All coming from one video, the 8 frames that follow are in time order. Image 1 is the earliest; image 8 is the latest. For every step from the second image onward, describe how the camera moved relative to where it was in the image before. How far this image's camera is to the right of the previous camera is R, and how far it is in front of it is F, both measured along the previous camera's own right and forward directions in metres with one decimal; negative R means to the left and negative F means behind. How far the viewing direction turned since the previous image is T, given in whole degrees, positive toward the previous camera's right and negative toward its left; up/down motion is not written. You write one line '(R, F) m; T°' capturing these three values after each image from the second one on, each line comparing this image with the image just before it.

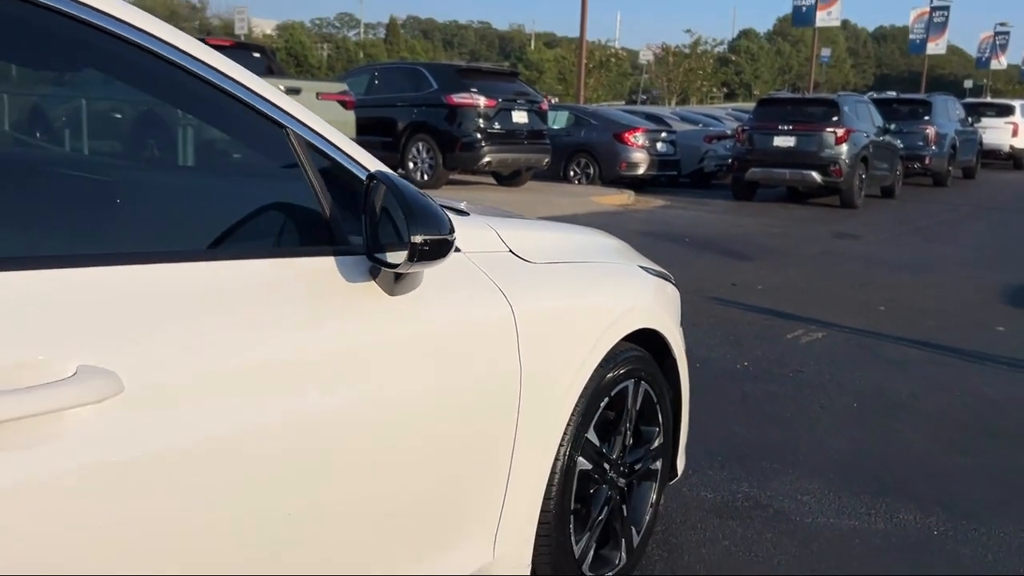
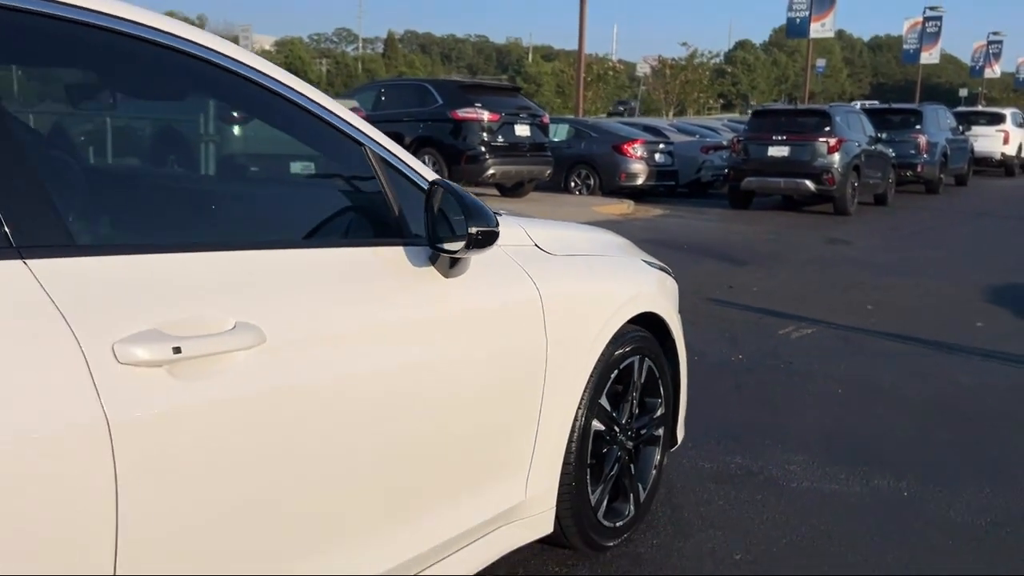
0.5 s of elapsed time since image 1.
(-0.1, -0.5) m; 0°
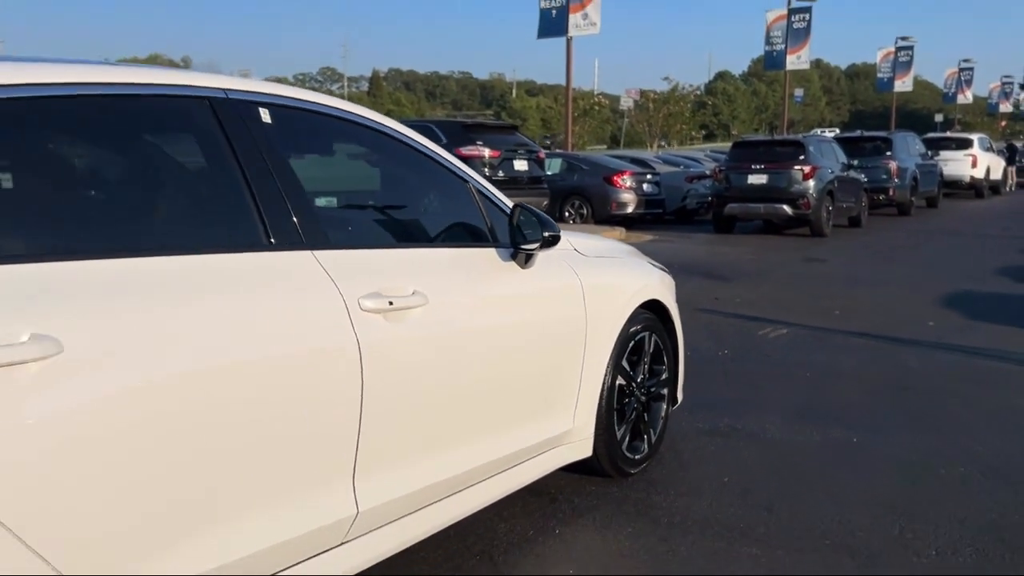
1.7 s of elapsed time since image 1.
(-0.3, -1.2) m; +1°
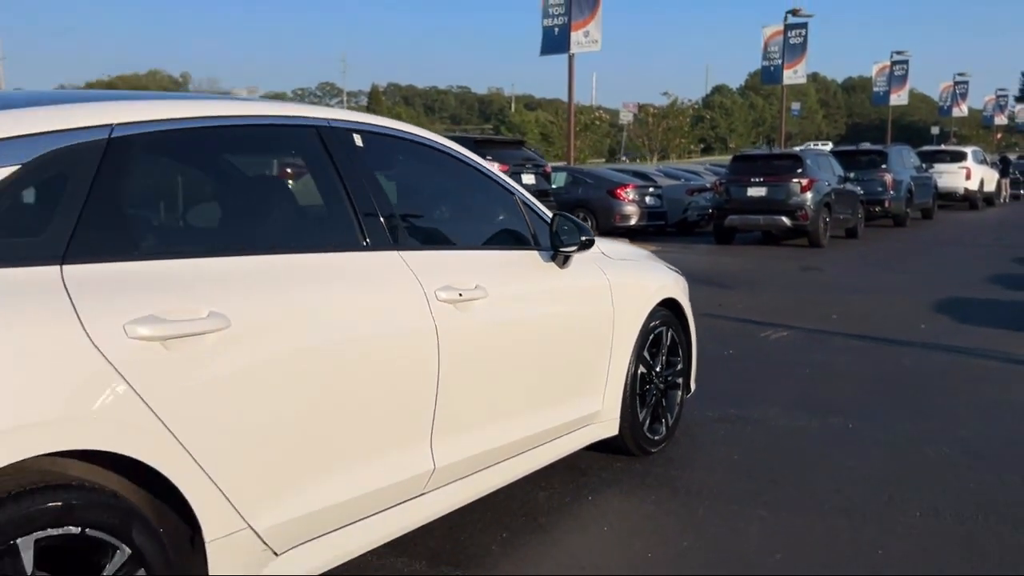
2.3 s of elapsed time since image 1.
(-0.2, -0.6) m; 0°
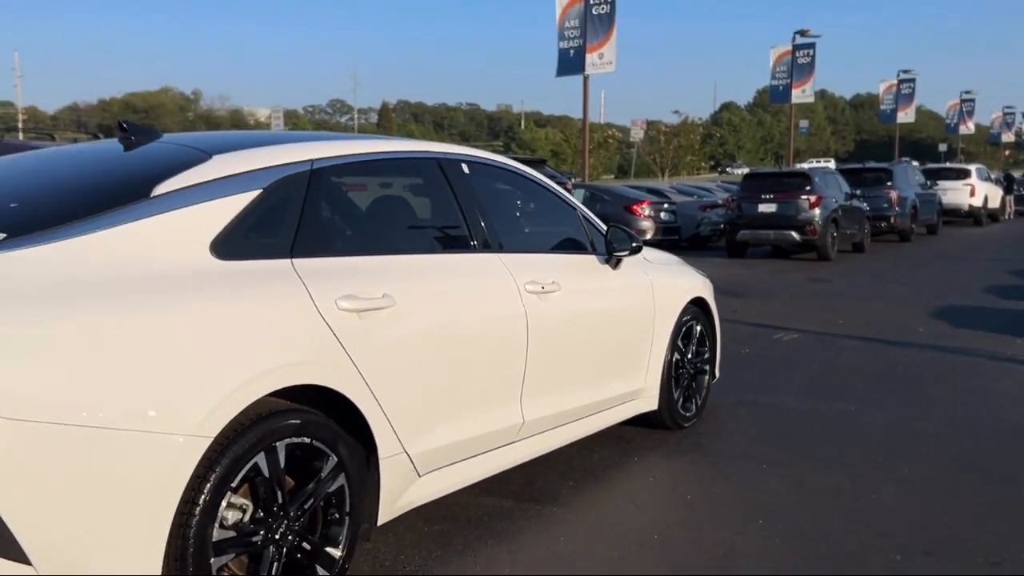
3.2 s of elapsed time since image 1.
(-0.3, -1.0) m; 0°
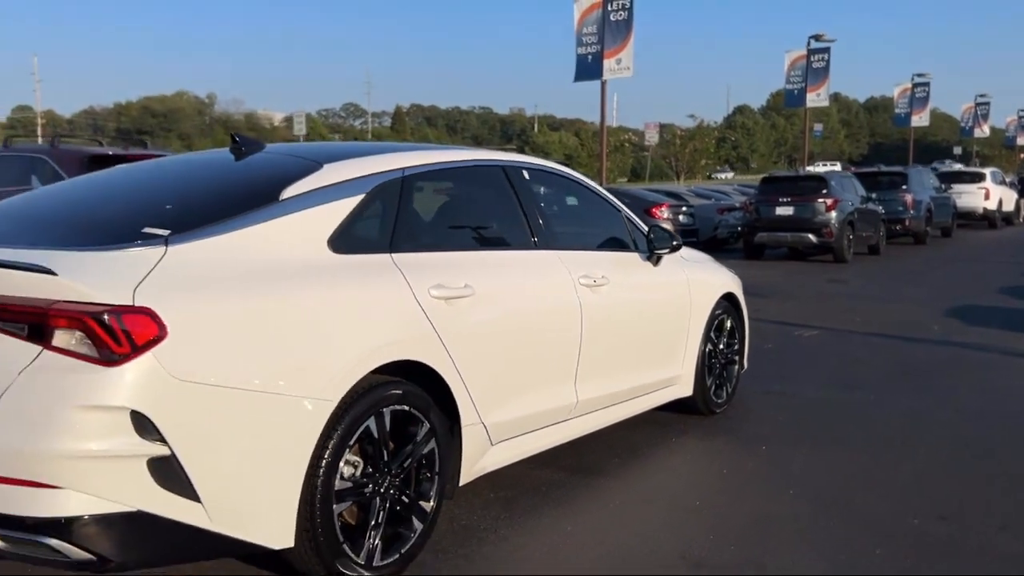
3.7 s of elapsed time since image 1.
(-0.2, -0.5) m; -1°
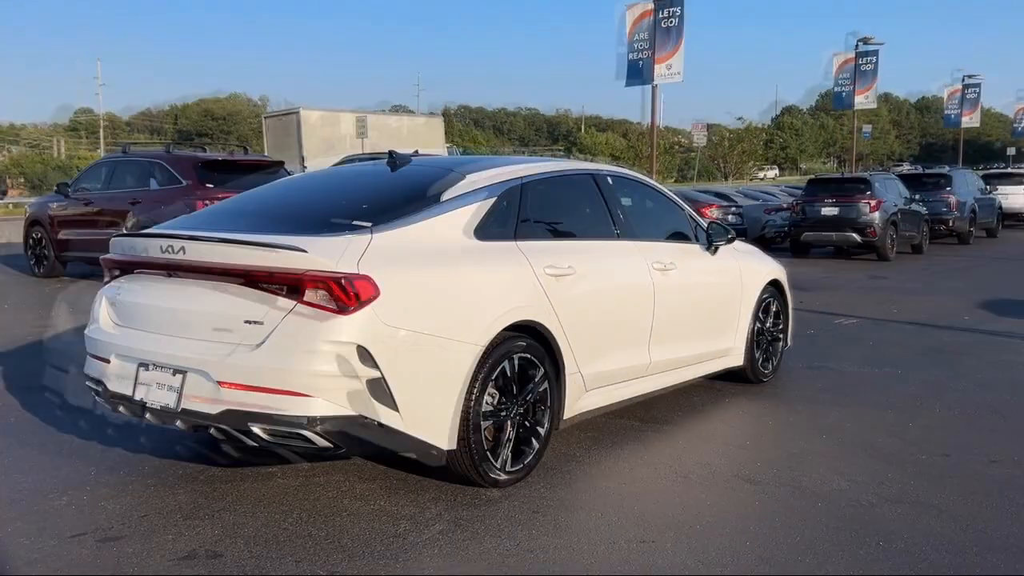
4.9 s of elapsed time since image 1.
(-0.3, -1.3) m; -3°
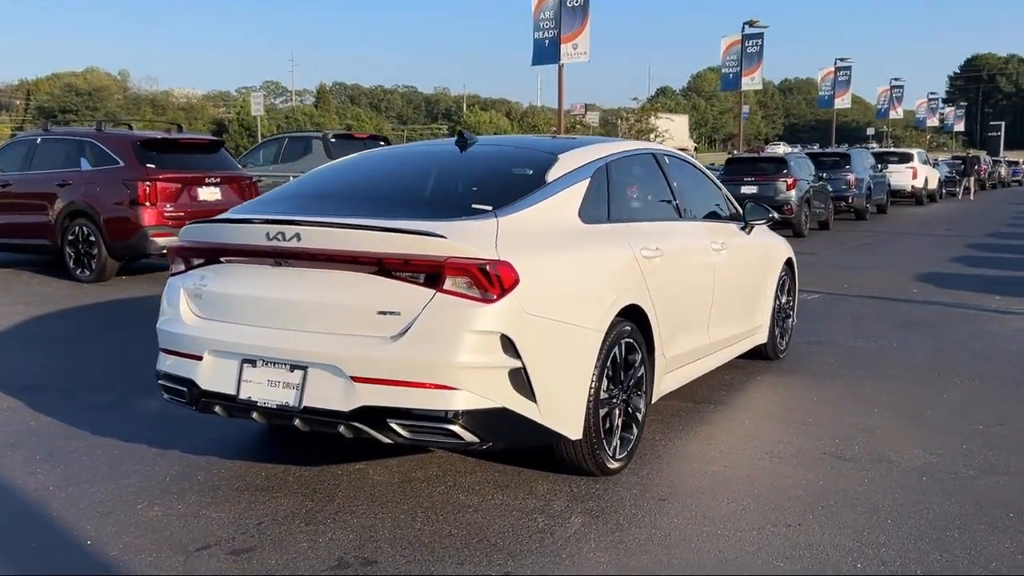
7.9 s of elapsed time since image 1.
(-1.2, +0.2) m; +8°
